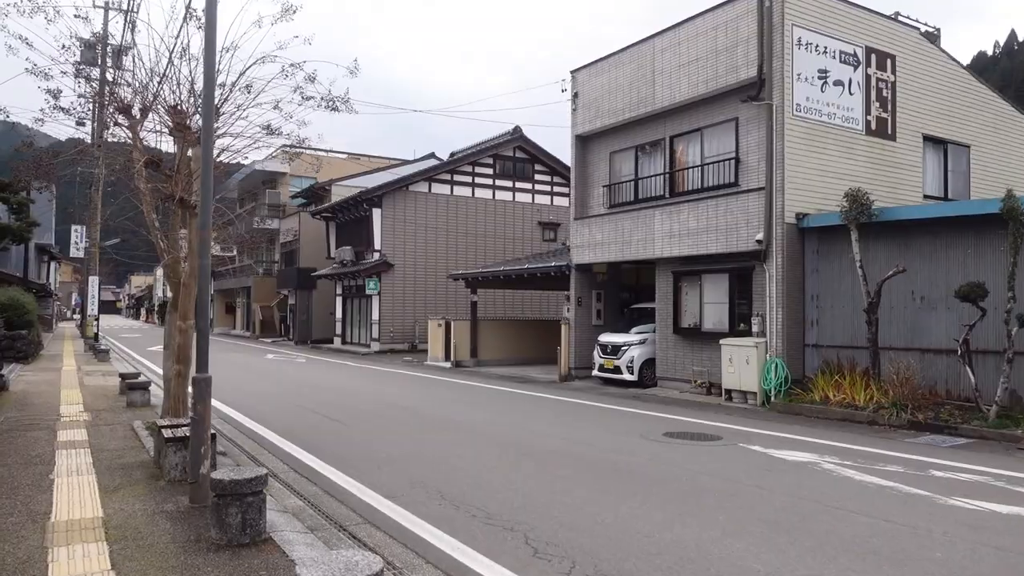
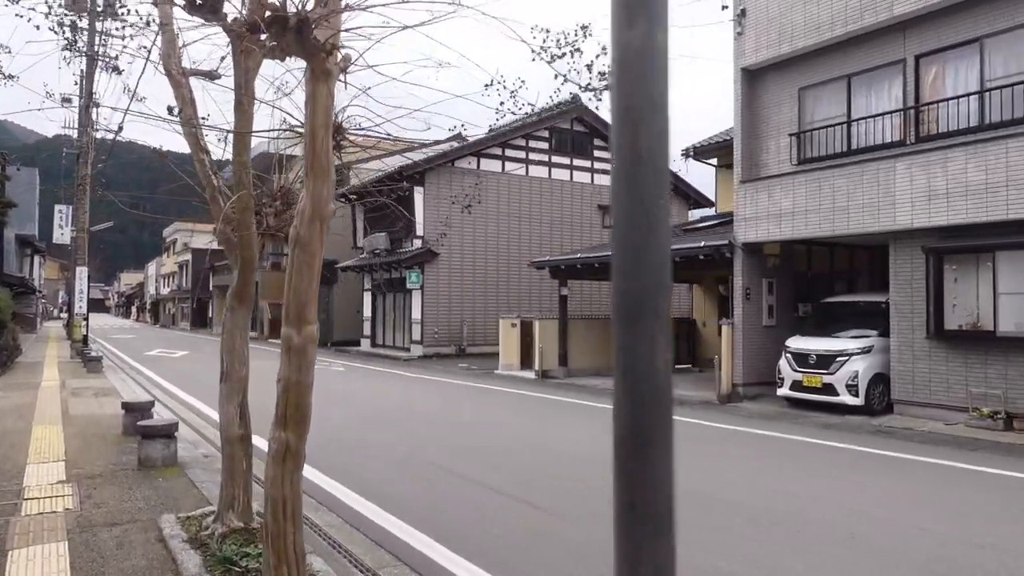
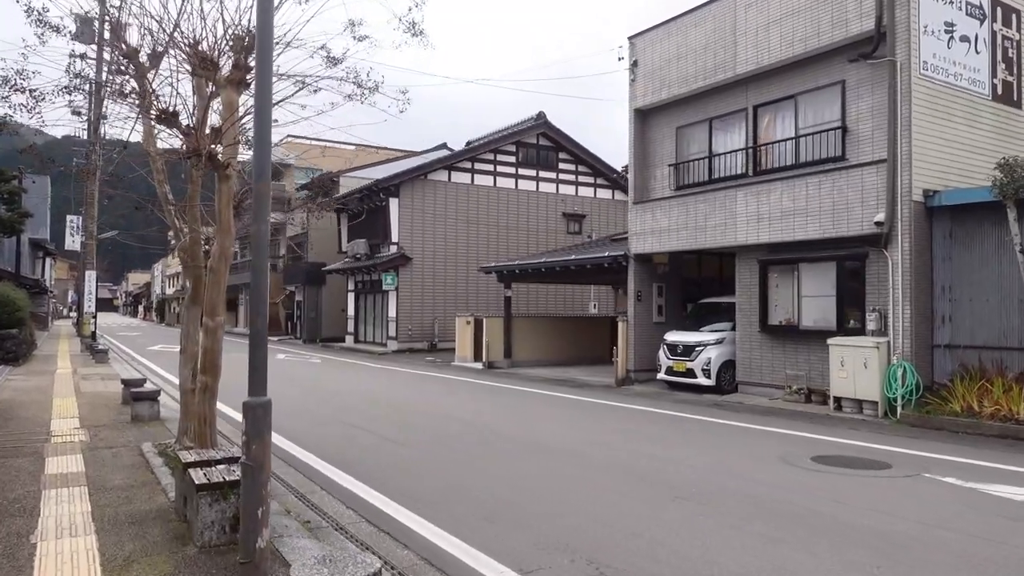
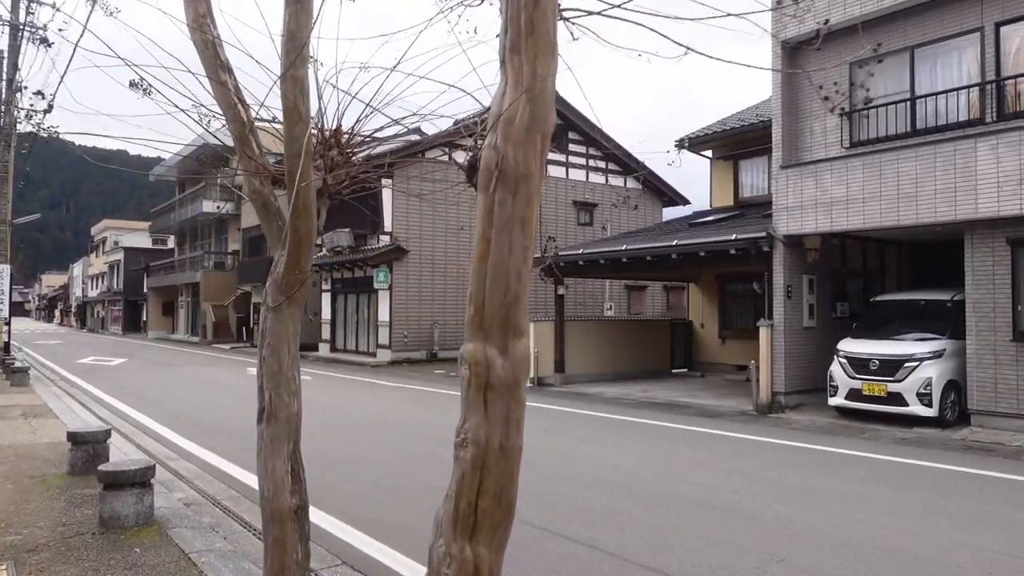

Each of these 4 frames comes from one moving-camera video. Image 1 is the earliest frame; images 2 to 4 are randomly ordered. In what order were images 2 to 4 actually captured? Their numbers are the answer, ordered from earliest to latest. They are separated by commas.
3, 2, 4
